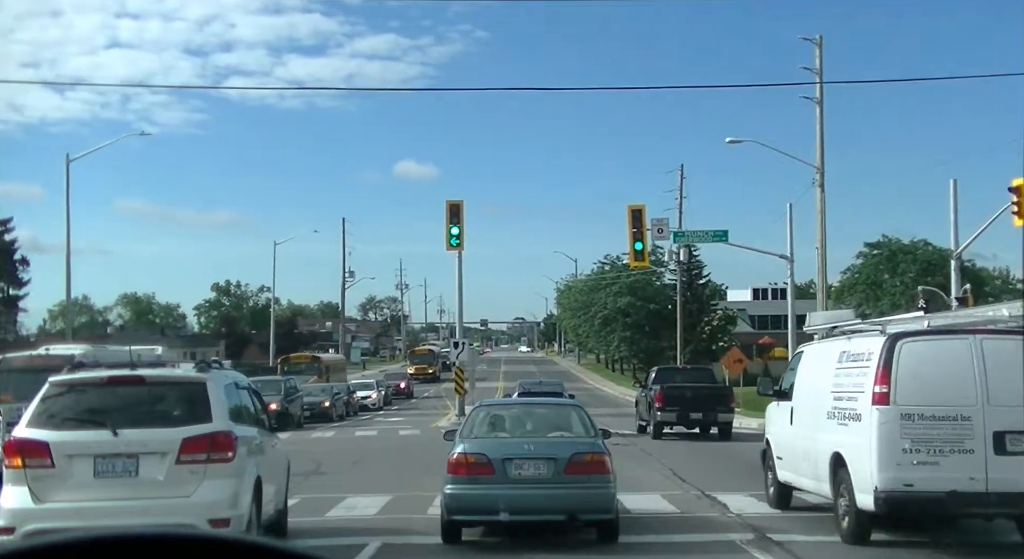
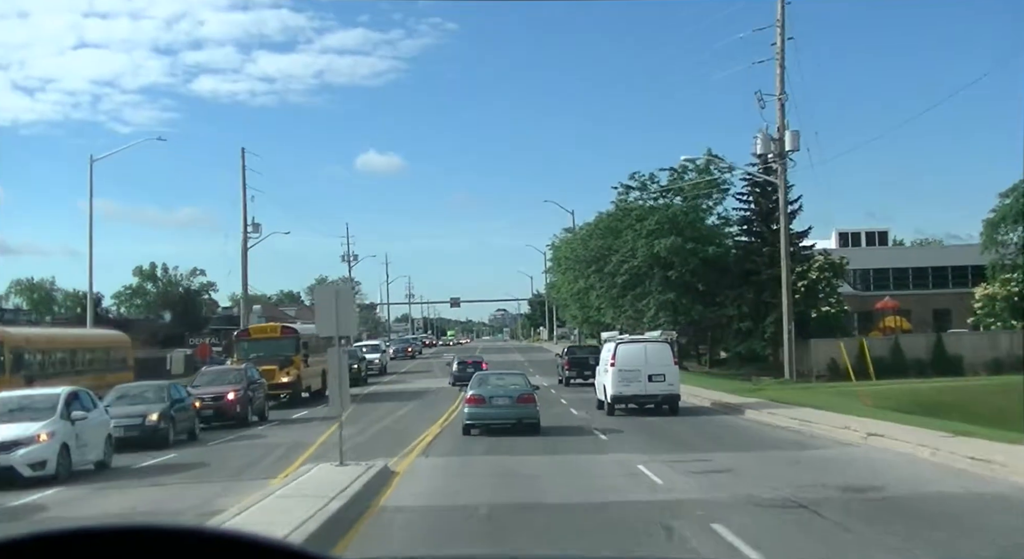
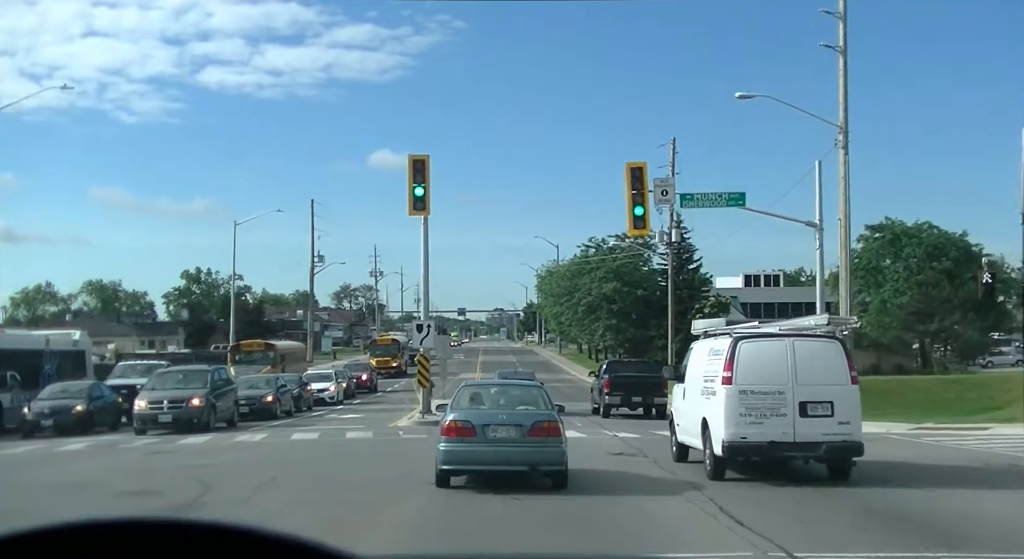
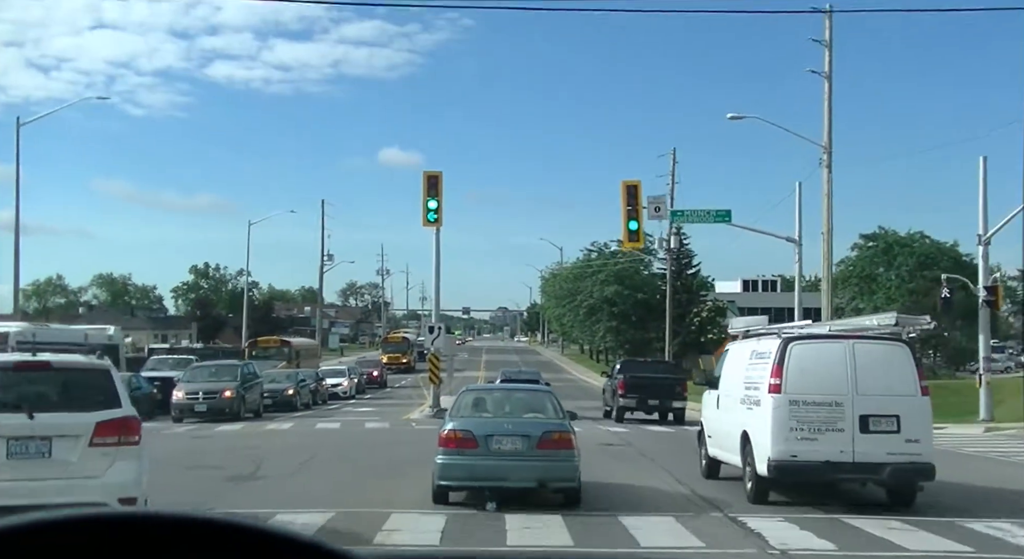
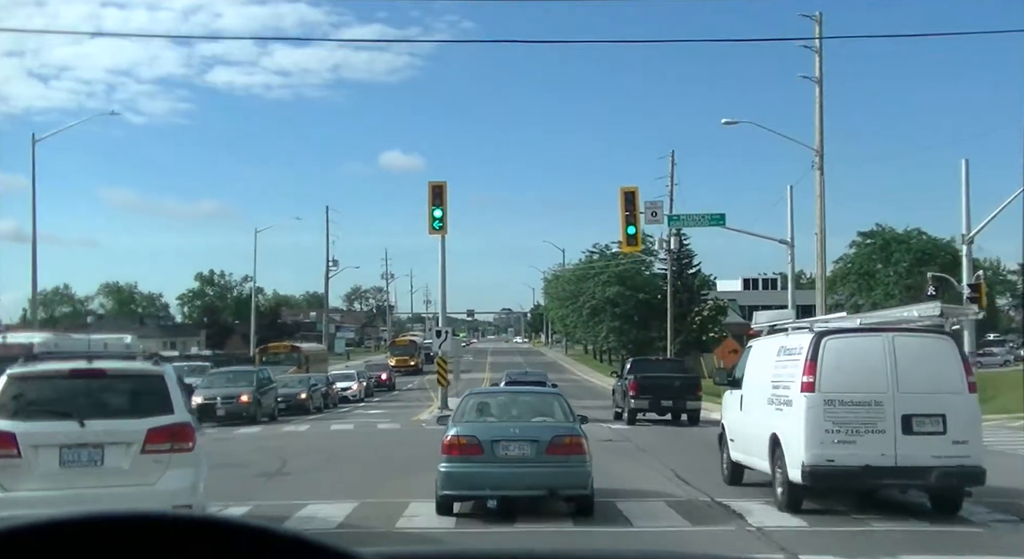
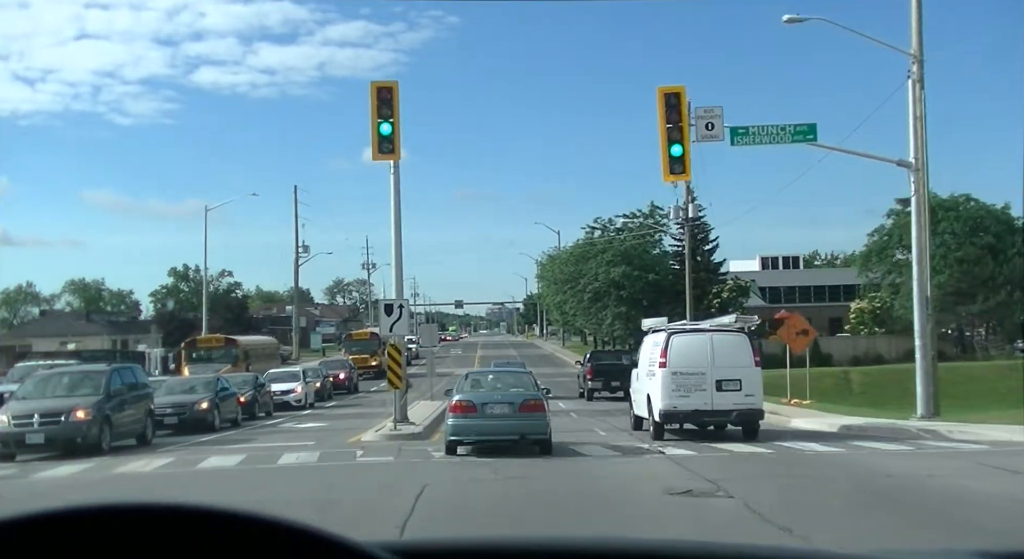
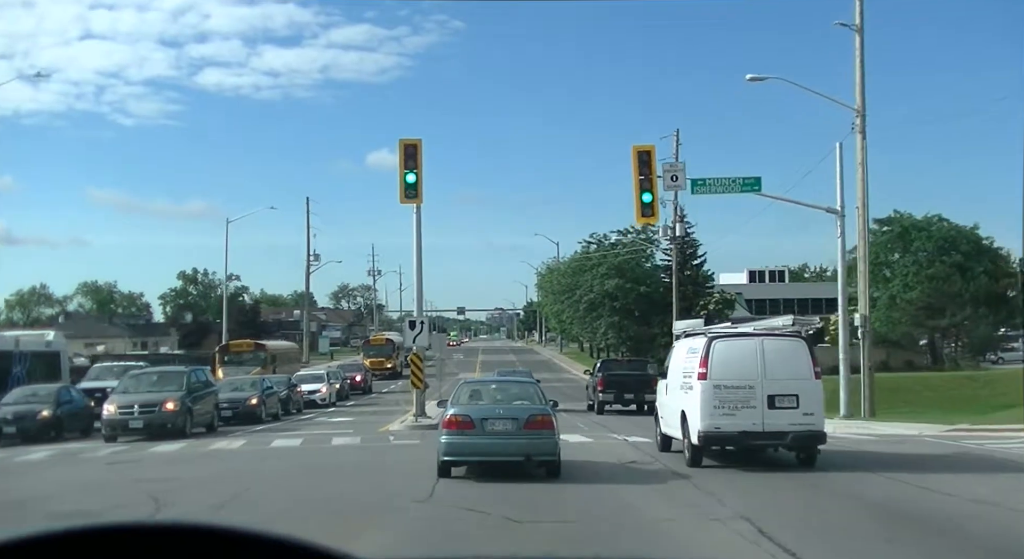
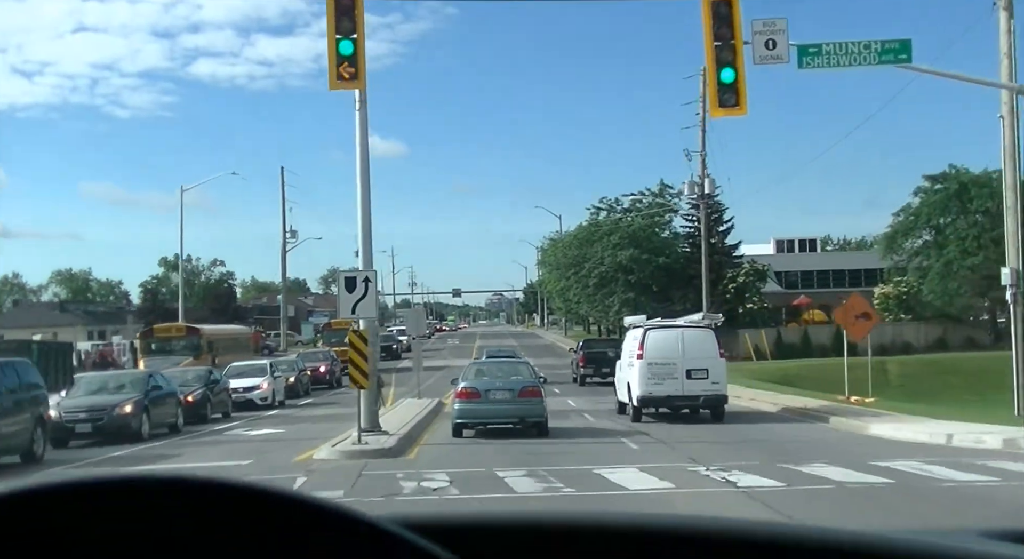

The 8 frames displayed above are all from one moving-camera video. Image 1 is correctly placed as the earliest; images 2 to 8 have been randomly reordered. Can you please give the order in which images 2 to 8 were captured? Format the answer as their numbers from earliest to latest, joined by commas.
5, 4, 3, 7, 6, 8, 2
